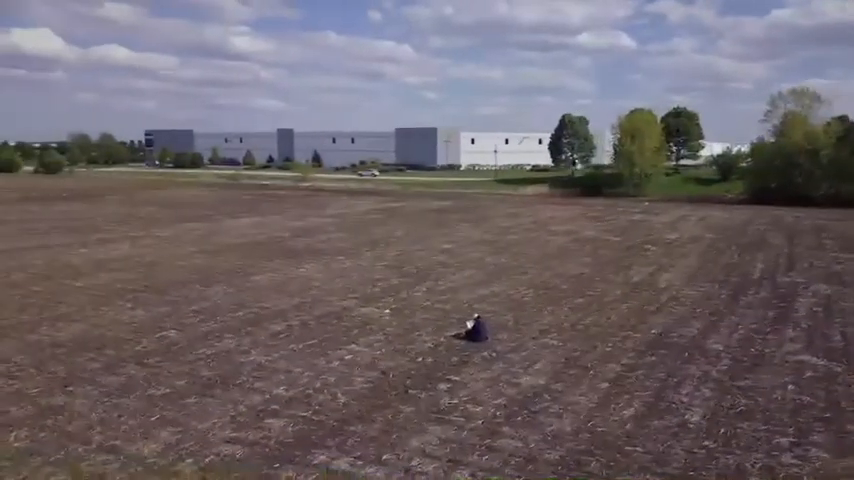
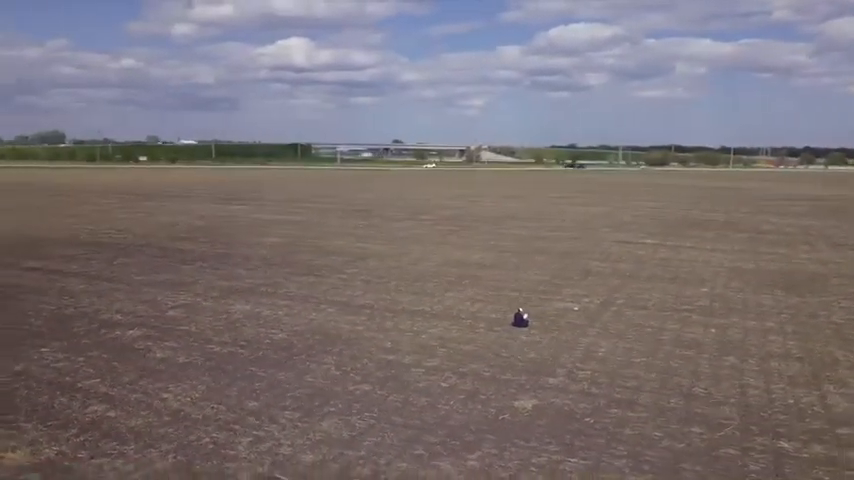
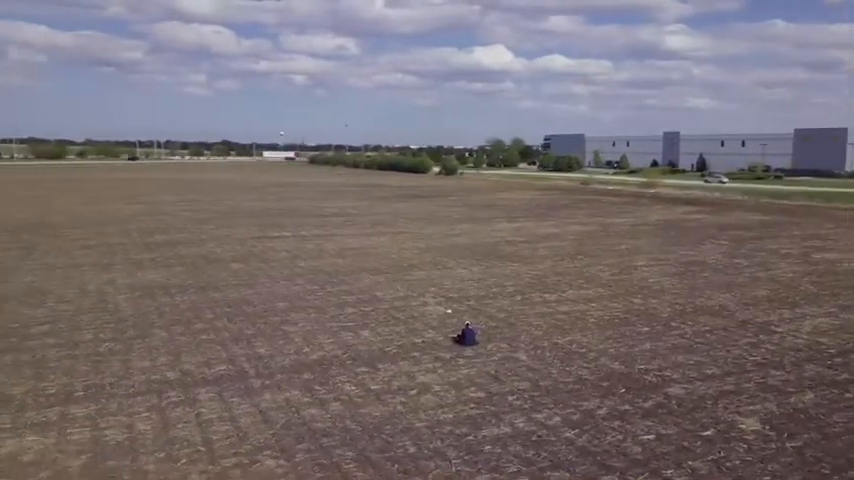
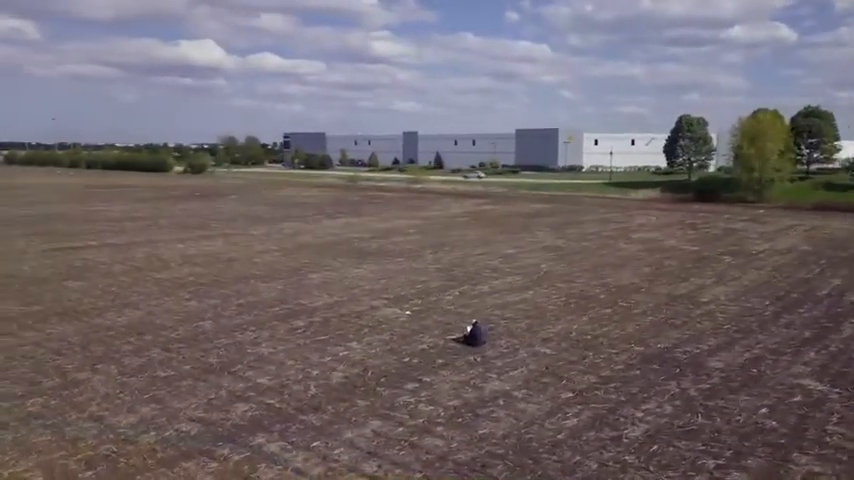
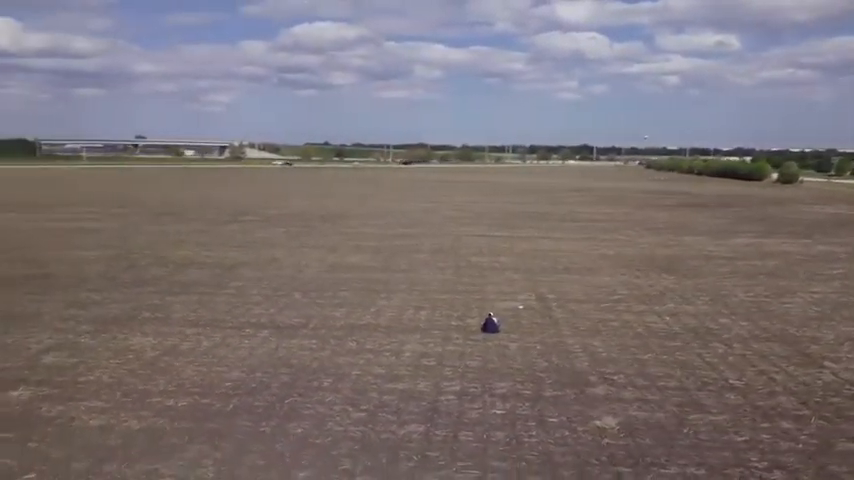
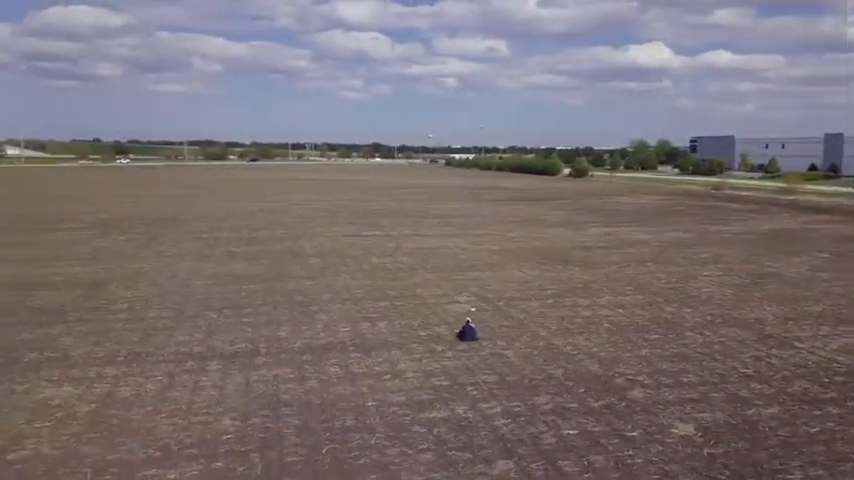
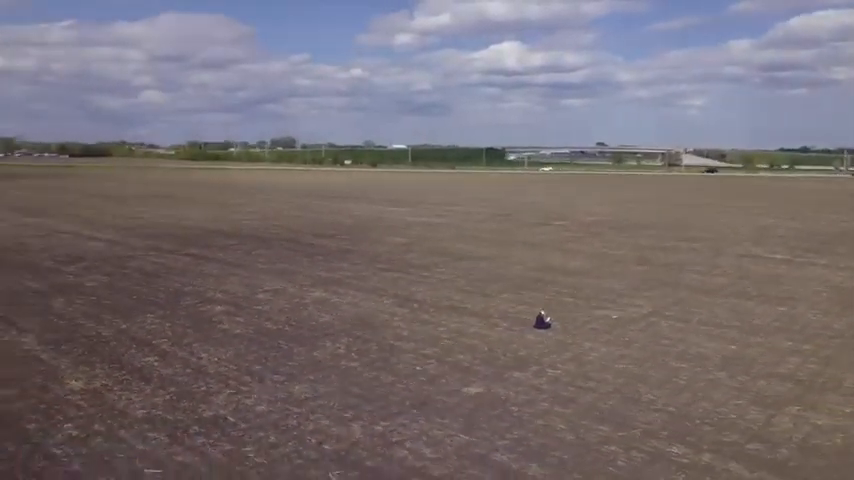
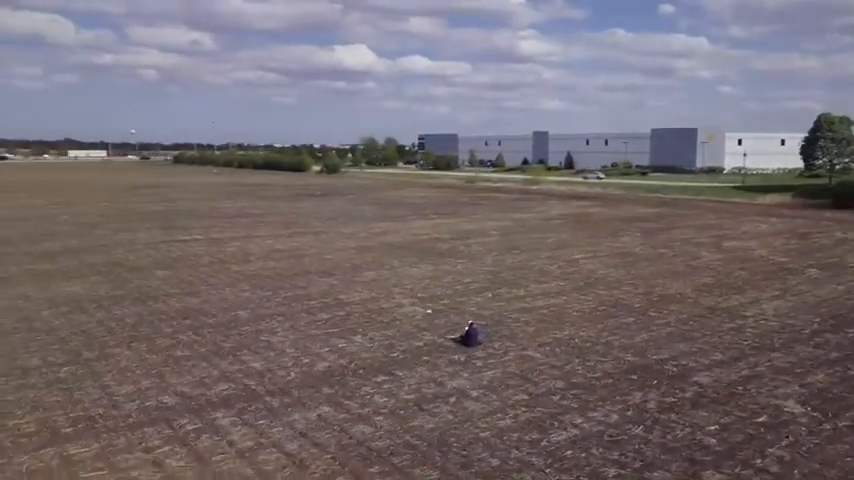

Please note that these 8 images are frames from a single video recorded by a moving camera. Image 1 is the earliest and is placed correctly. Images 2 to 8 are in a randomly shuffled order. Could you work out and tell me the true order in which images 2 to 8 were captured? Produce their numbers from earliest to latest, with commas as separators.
4, 8, 3, 6, 5, 2, 7
